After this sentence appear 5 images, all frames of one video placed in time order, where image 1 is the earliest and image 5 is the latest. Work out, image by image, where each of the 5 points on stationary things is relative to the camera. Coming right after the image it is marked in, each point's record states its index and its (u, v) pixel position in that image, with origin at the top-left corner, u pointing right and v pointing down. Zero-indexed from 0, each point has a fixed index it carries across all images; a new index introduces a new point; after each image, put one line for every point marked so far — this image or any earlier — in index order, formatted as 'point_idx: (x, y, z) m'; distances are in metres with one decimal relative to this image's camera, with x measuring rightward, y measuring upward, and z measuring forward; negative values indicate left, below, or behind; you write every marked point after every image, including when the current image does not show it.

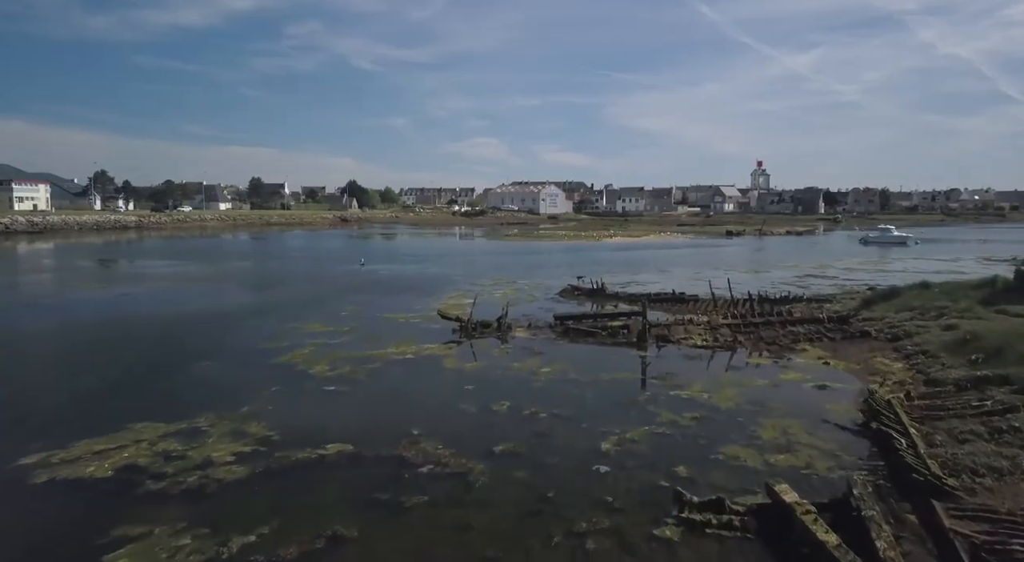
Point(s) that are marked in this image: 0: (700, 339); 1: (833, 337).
0: (+5.8, -1.8, +19.0) m
1: (+9.6, -1.7, +18.3) m
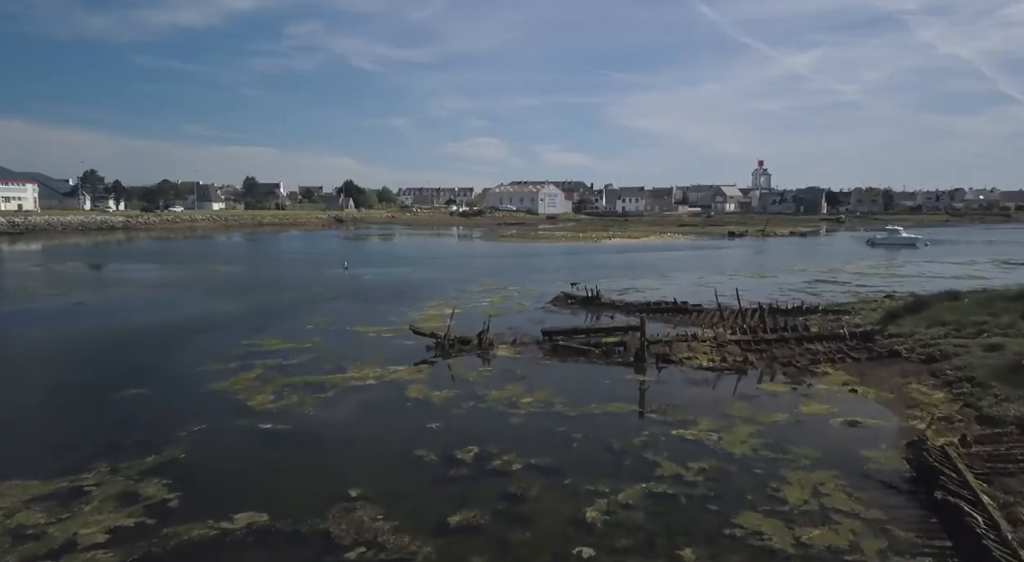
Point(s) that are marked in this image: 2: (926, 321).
0: (+5.3, -2.1, +16.8) m
1: (+9.0, -2.0, +16.0) m
2: (+12.1, -1.2, +17.9) m
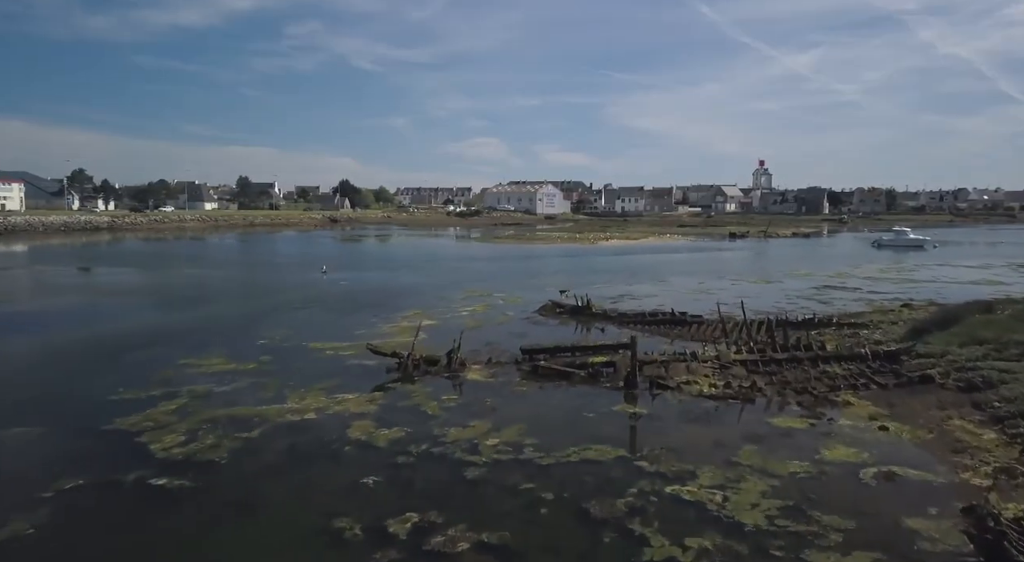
0: (+4.6, -2.4, +14.5) m
1: (+8.3, -2.3, +13.8) m
2: (+11.4, -1.5, +15.6) m
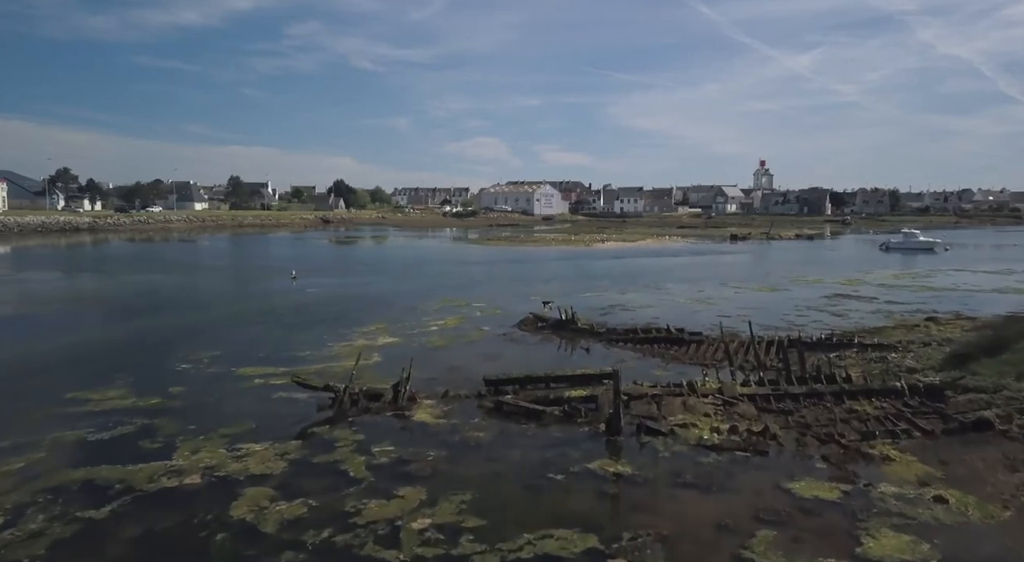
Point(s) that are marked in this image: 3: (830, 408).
0: (+3.7, -2.8, +11.7) m
1: (+7.5, -2.7, +11.0) m
2: (+10.5, -1.8, +12.8) m
3: (+6.5, -2.5, +12.5) m
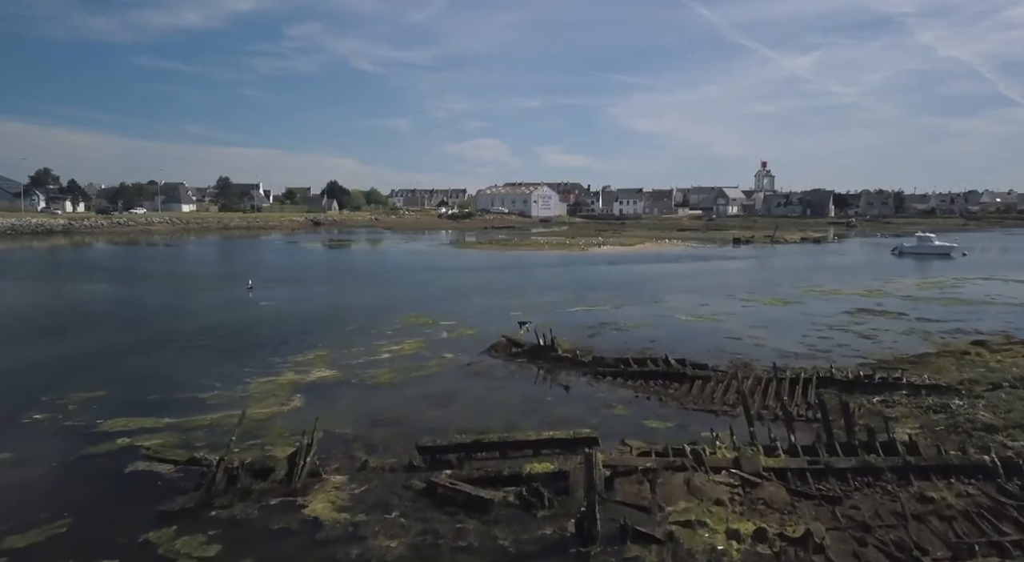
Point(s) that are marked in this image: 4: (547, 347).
0: (+2.8, -3.3, +8.1) m
1: (+6.5, -3.2, +7.4) m
2: (+9.6, -2.3, +9.2) m
3: (+5.5, -3.0, +8.9) m
4: (+1.0, -1.9, +17.8) m
